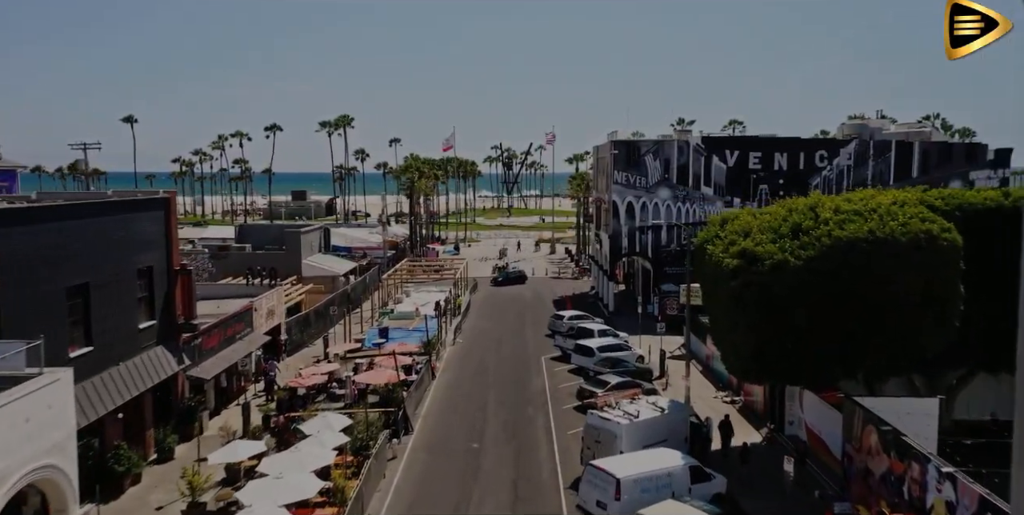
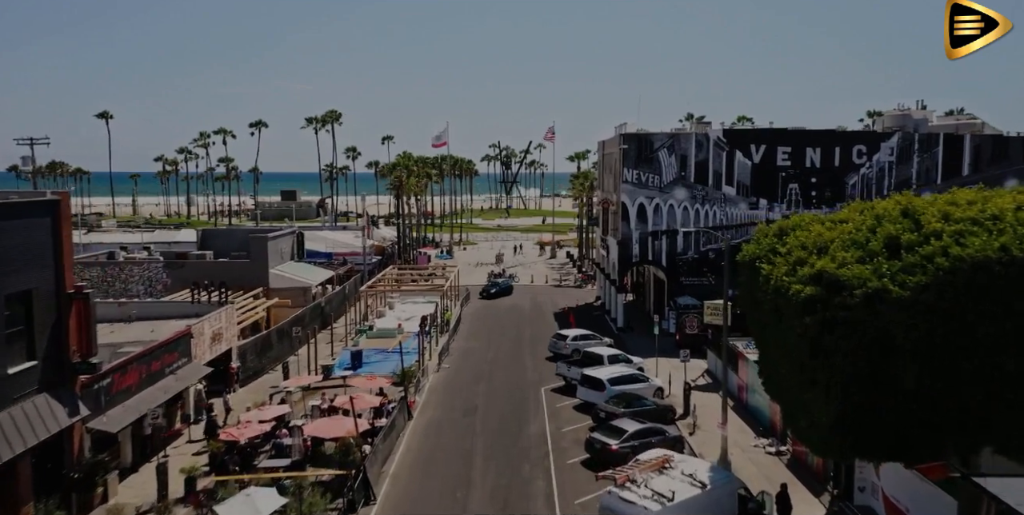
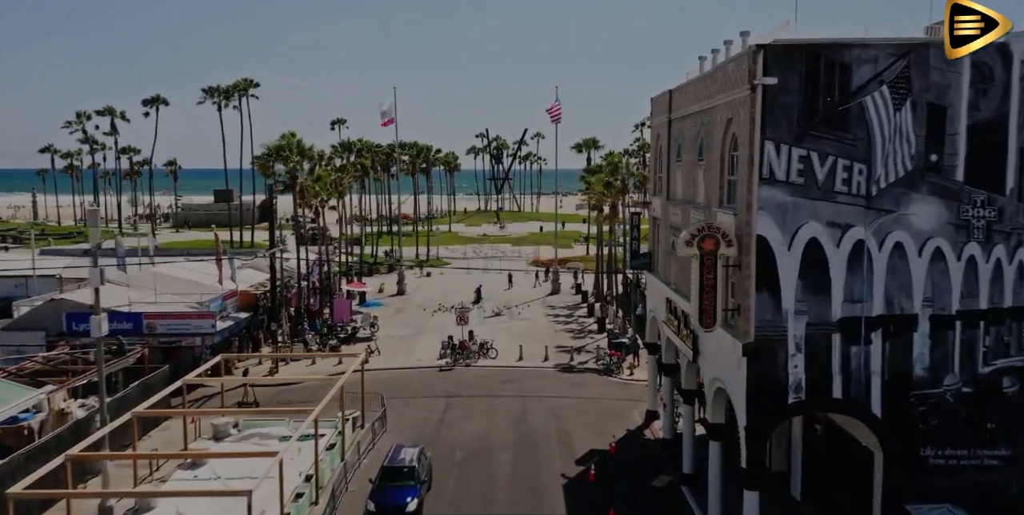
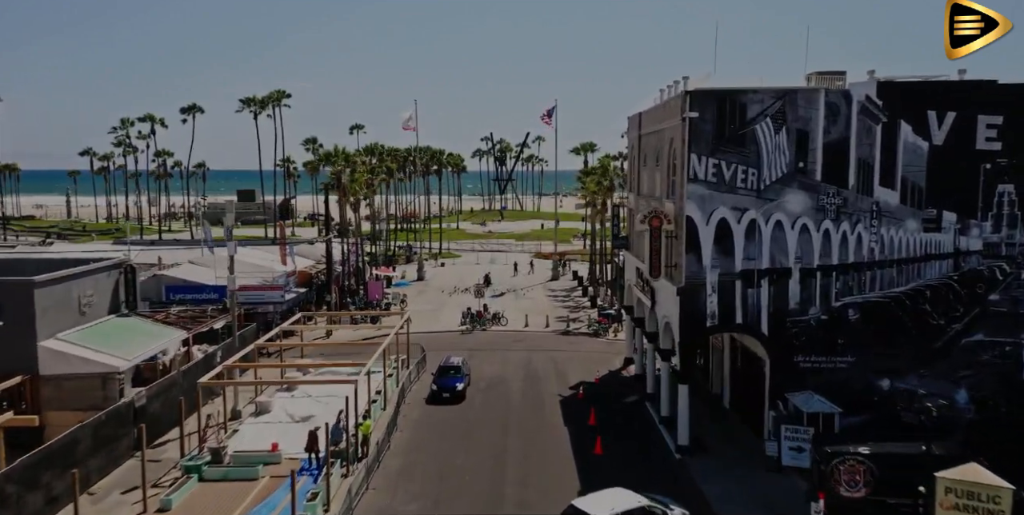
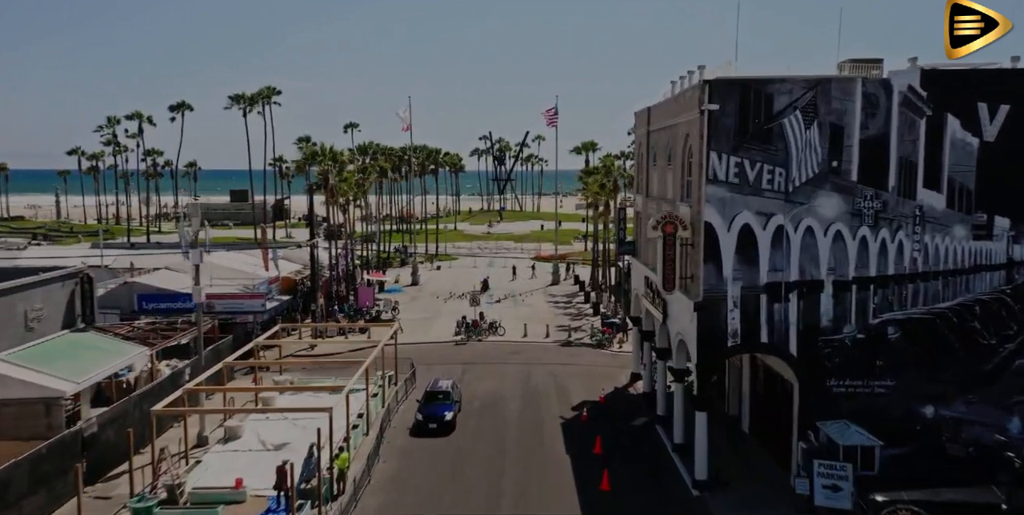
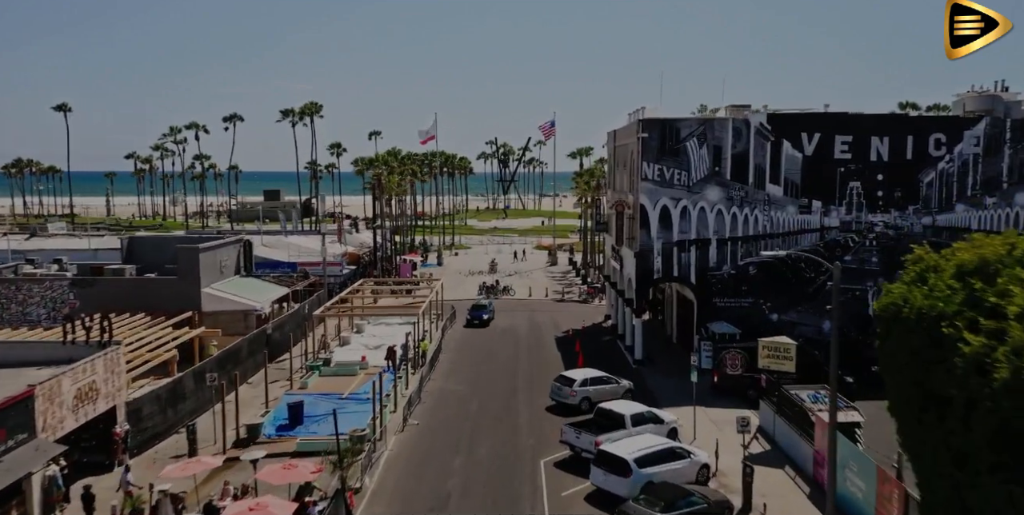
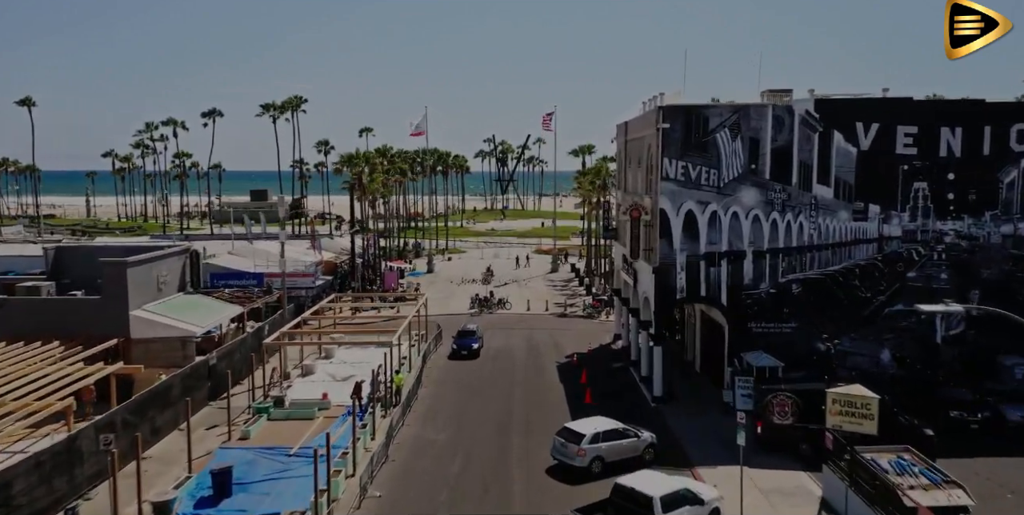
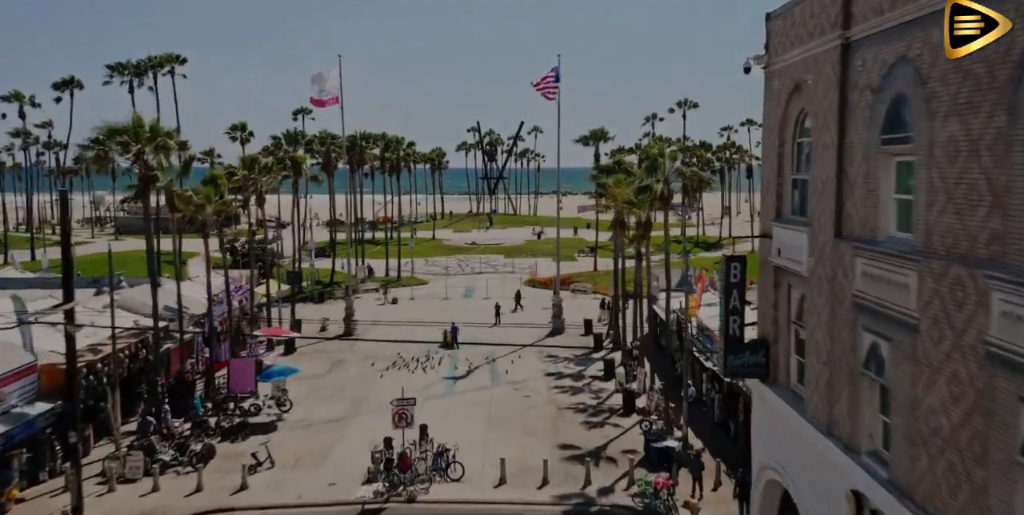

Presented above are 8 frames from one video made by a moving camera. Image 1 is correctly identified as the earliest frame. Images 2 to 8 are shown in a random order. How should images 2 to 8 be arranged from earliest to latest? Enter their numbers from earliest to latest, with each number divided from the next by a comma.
2, 6, 7, 4, 5, 3, 8
